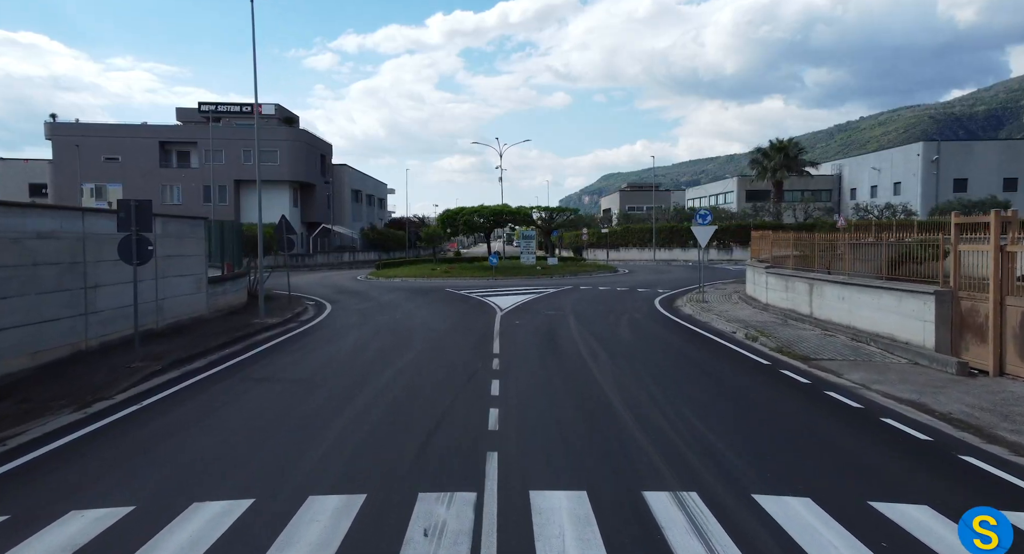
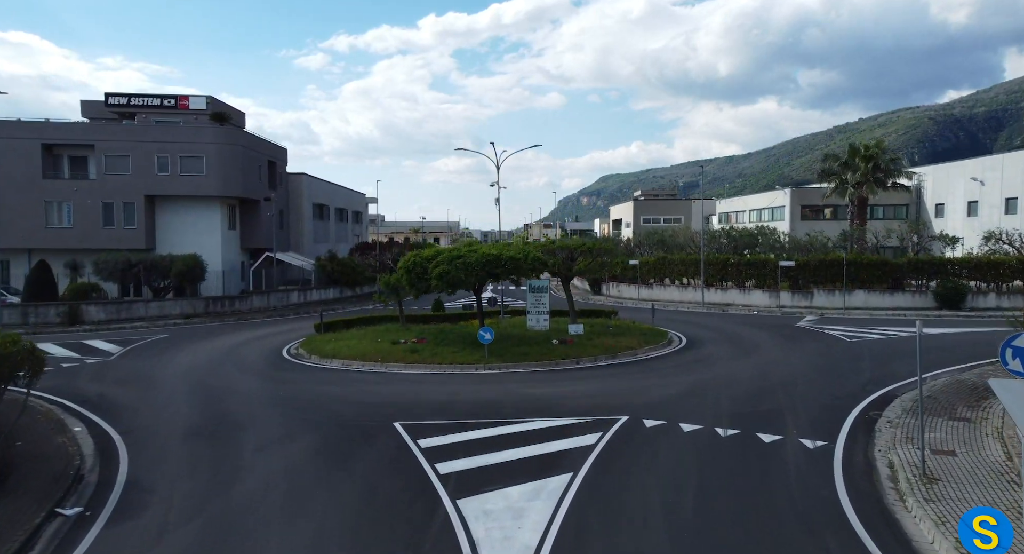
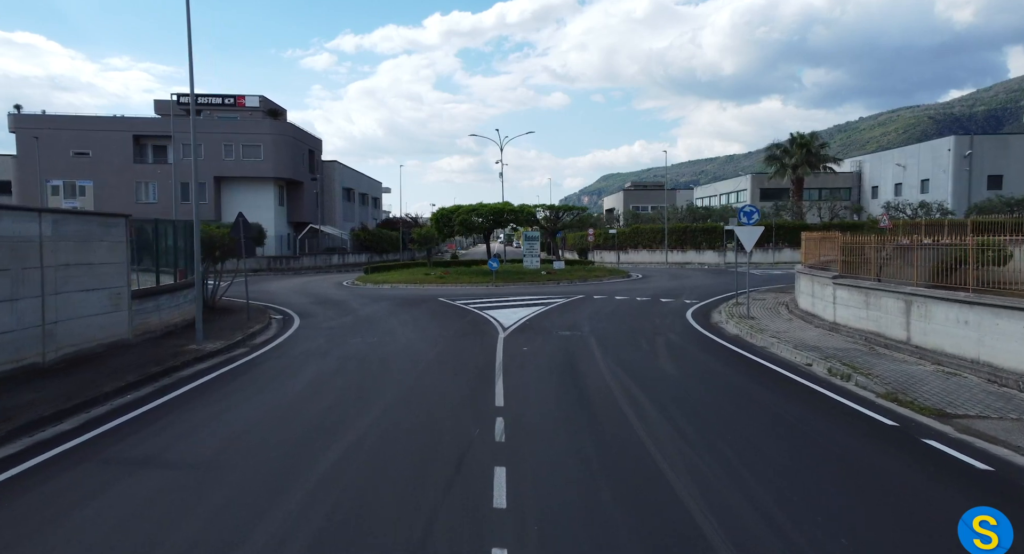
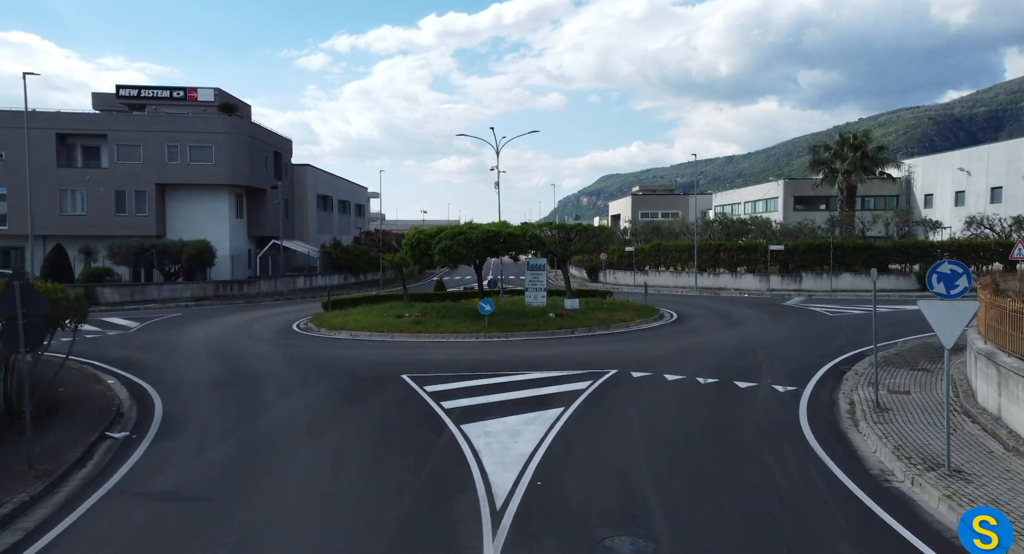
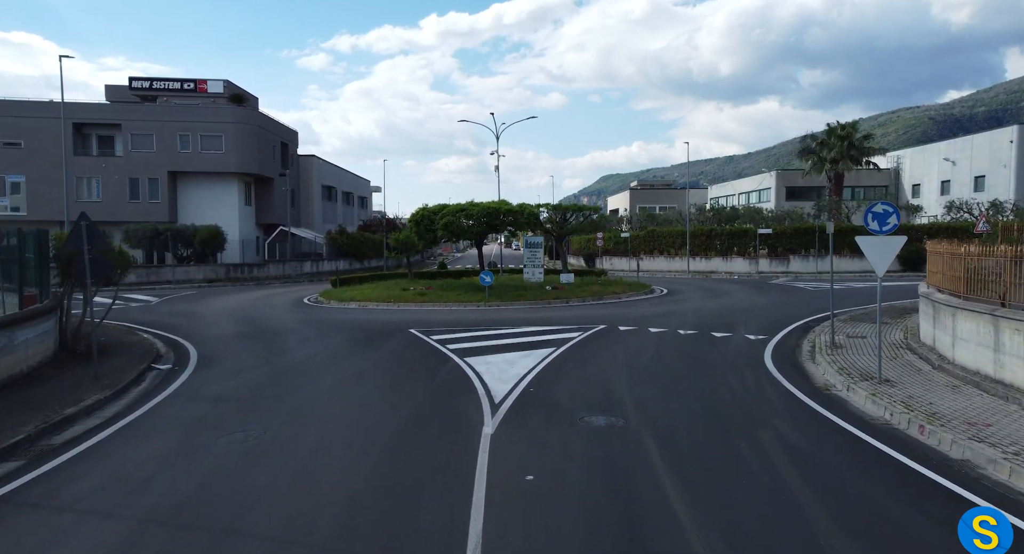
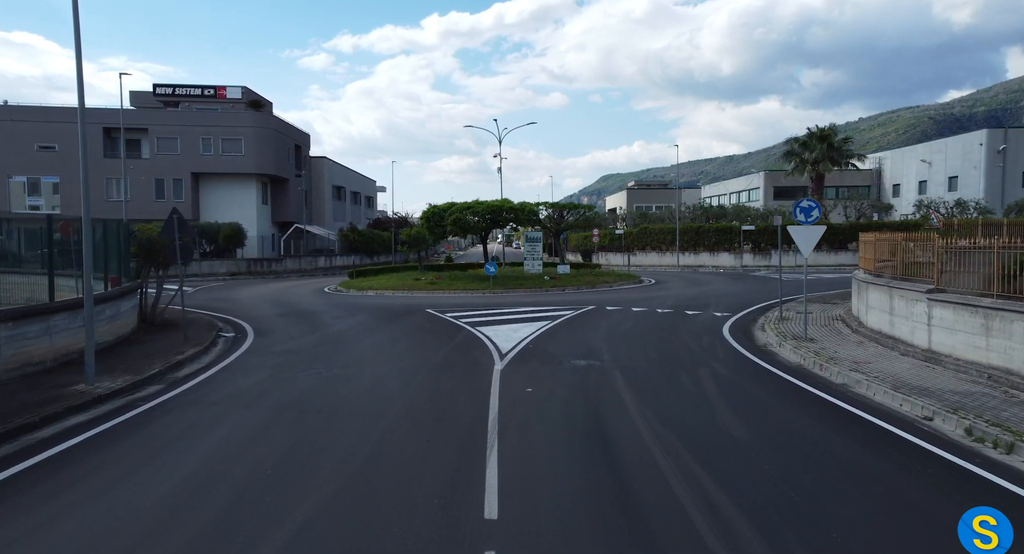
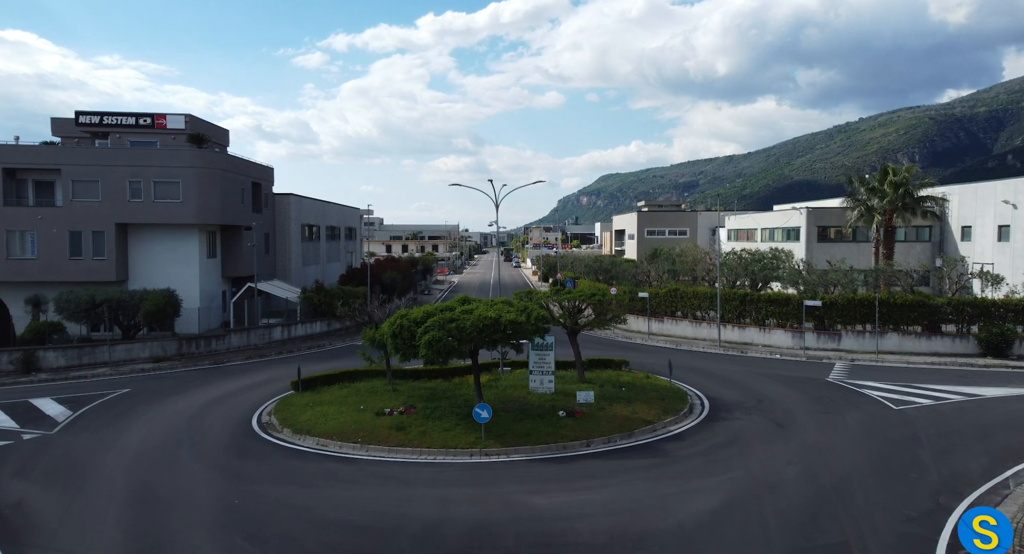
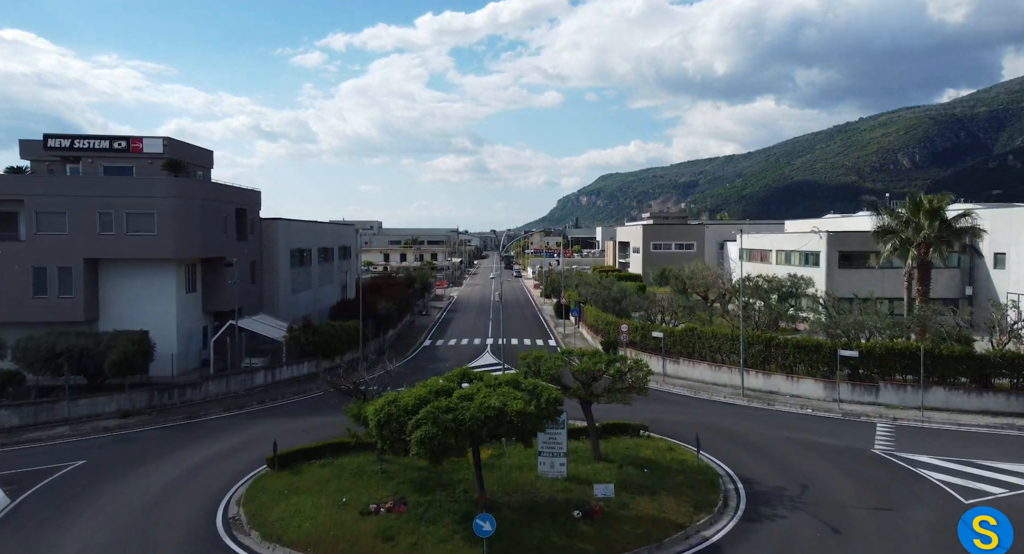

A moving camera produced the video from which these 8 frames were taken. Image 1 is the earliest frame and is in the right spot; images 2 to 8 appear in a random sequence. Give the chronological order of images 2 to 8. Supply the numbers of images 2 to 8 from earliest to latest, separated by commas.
3, 6, 5, 4, 2, 7, 8
